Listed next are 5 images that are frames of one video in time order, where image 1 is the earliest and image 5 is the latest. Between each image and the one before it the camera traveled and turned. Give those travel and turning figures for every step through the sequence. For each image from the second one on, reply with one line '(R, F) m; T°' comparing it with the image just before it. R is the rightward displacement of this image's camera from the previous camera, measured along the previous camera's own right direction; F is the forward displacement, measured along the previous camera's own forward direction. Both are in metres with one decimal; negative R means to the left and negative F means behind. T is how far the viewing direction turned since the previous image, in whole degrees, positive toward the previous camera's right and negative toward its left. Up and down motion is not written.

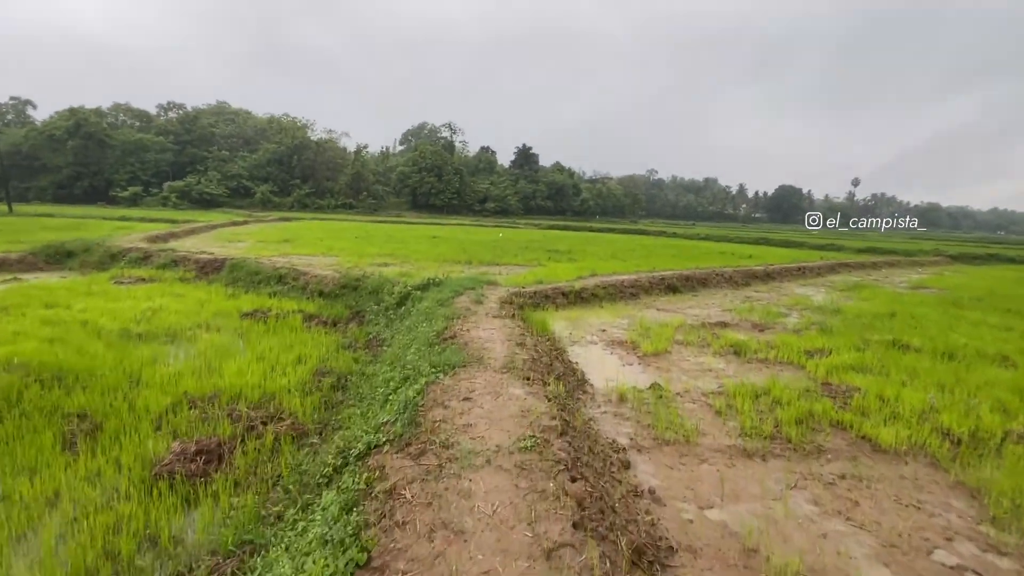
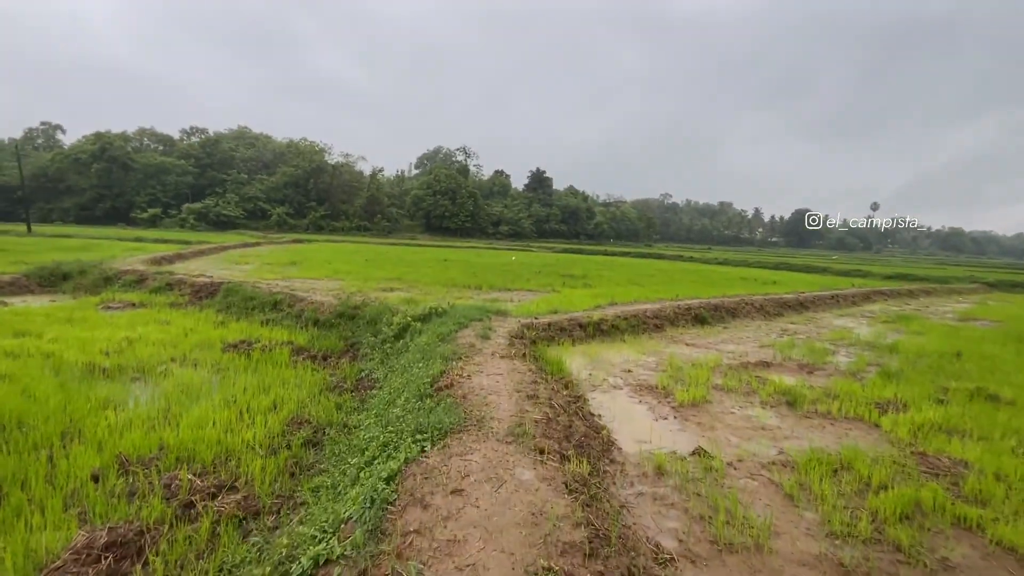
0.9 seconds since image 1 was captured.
(0.0, +1.0) m; -2°
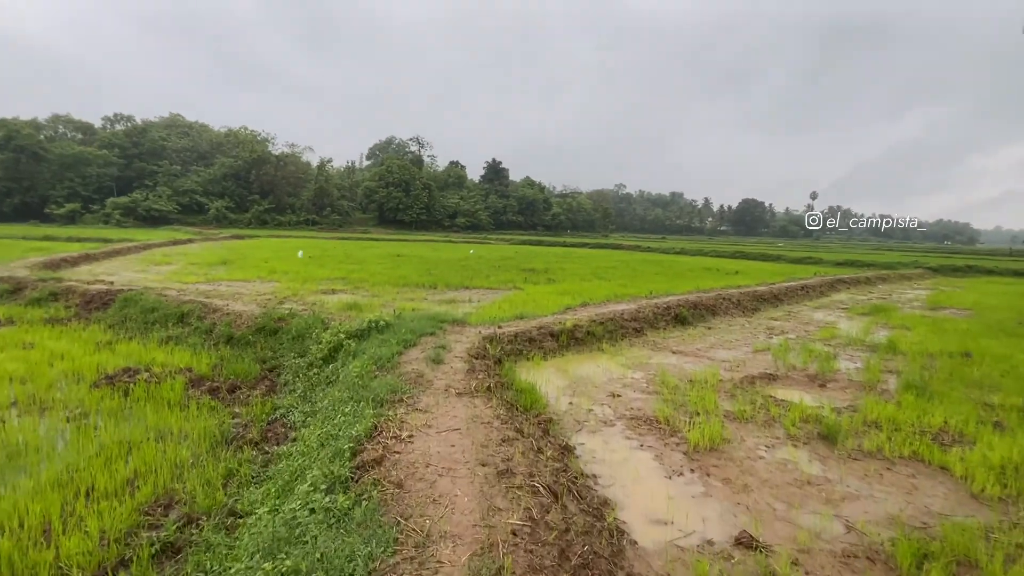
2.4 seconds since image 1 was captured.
(0.0, +1.6) m; +5°
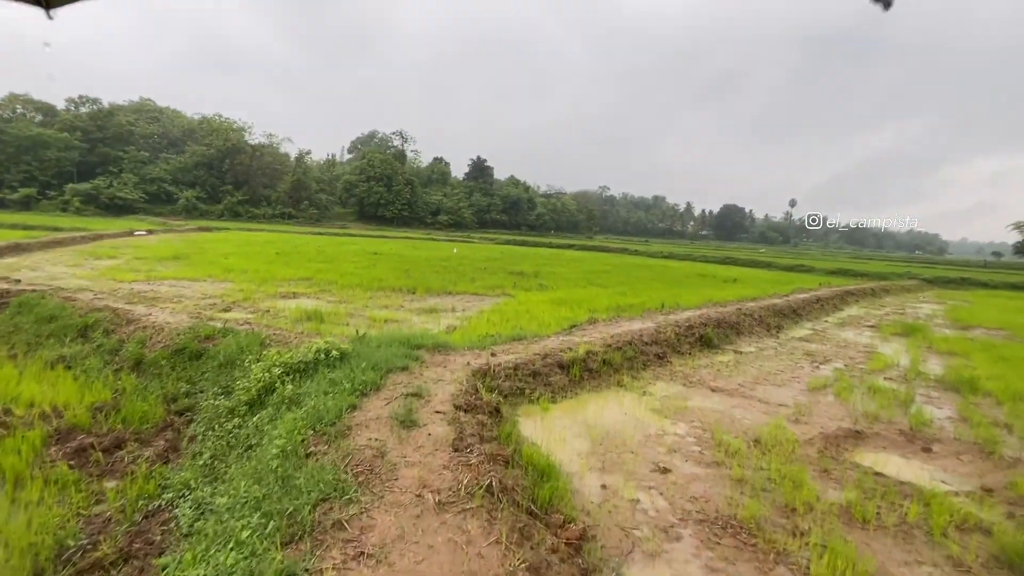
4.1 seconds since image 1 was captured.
(-0.2, +1.9) m; +2°
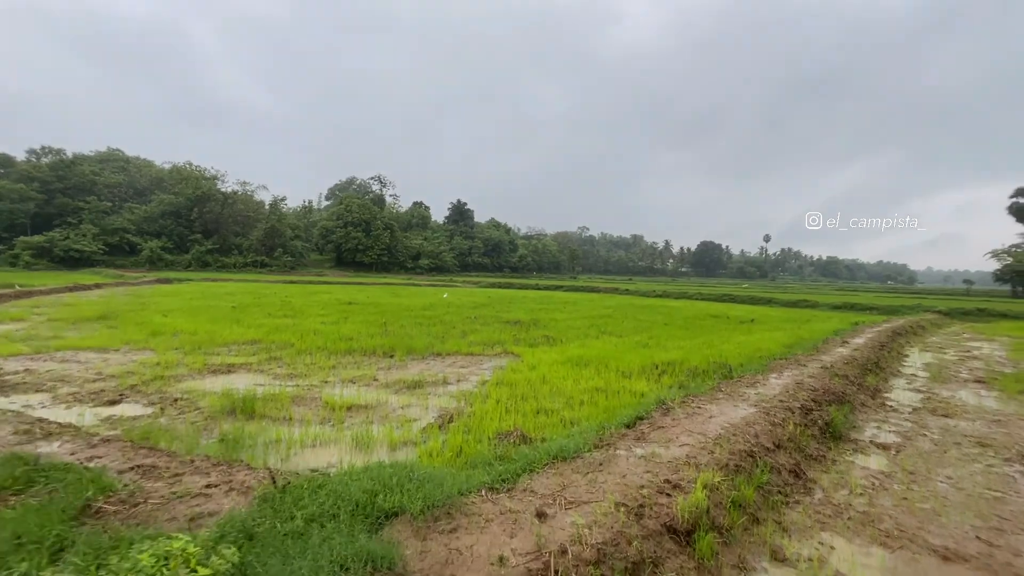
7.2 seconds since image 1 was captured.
(-0.5, +3.0) m; +2°
